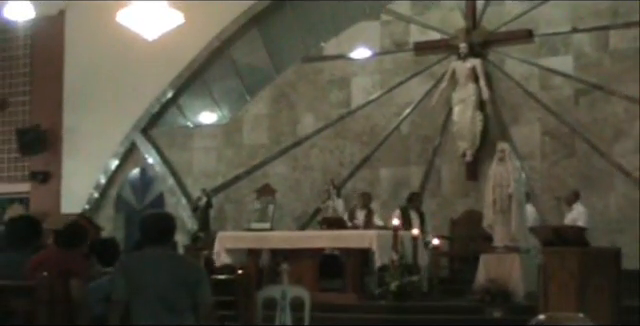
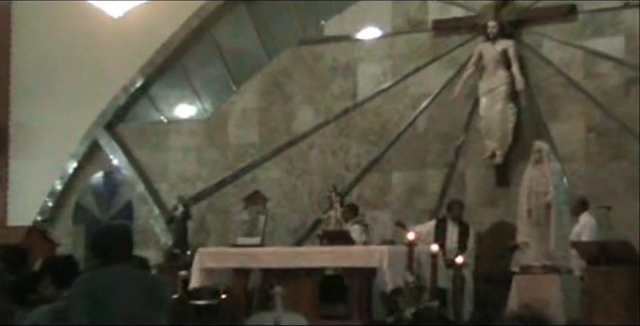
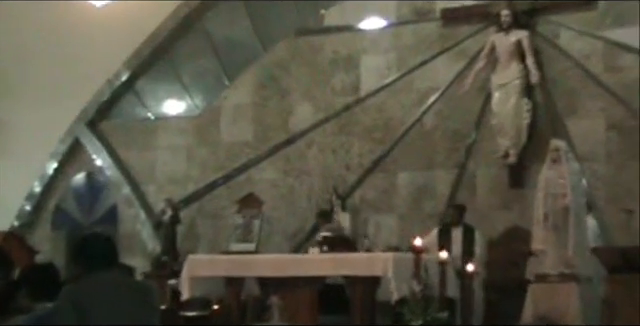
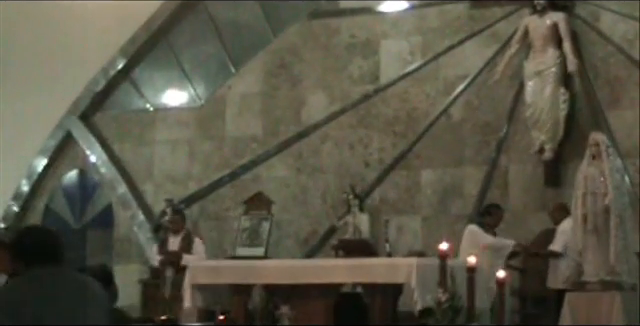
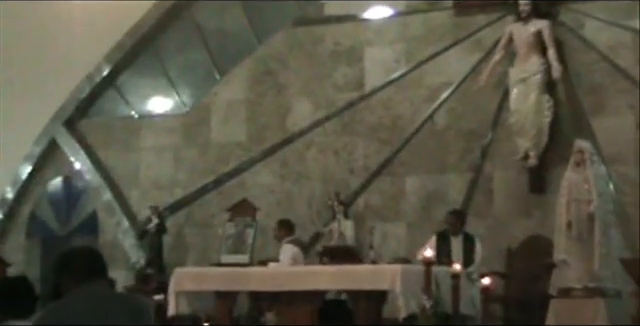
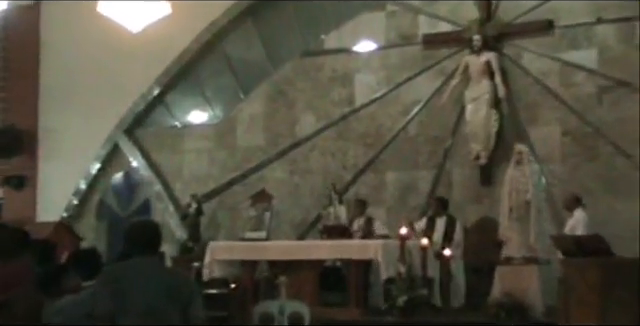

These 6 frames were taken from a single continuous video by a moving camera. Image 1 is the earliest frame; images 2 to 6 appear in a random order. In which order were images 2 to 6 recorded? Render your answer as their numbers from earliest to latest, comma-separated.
6, 2, 3, 5, 4
